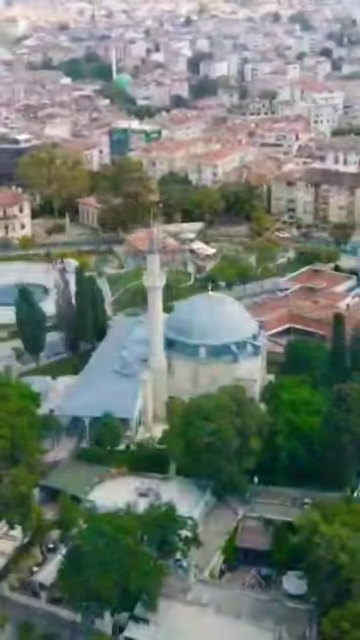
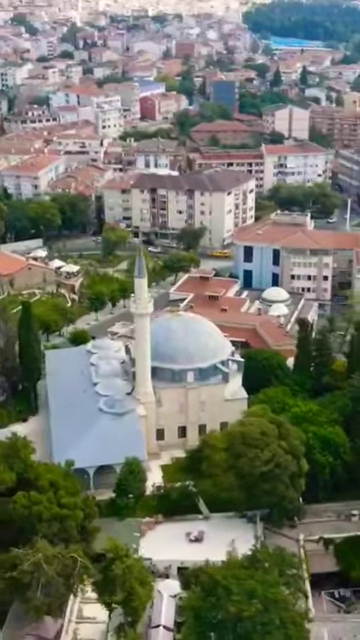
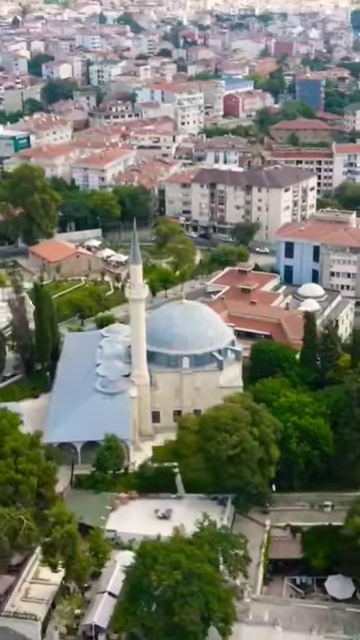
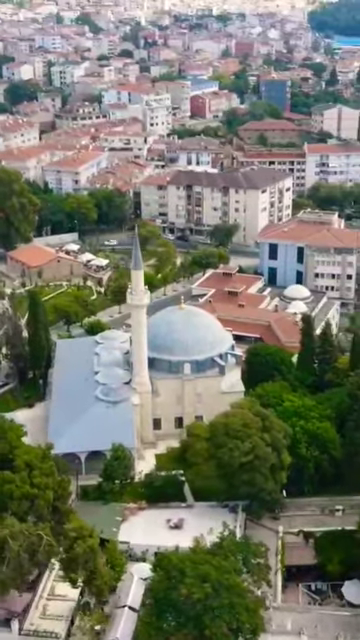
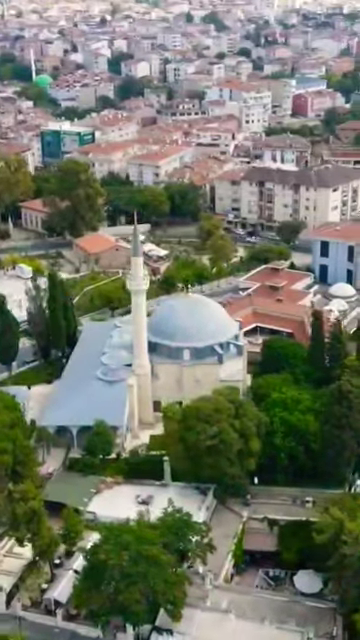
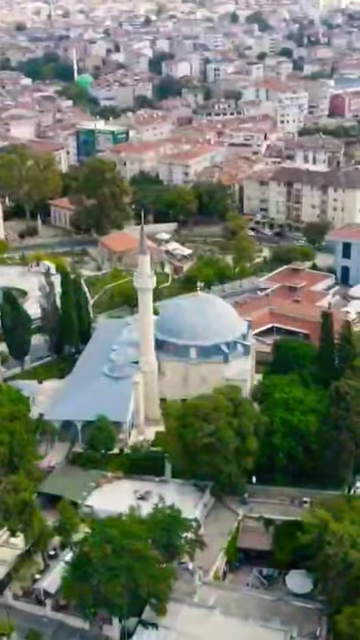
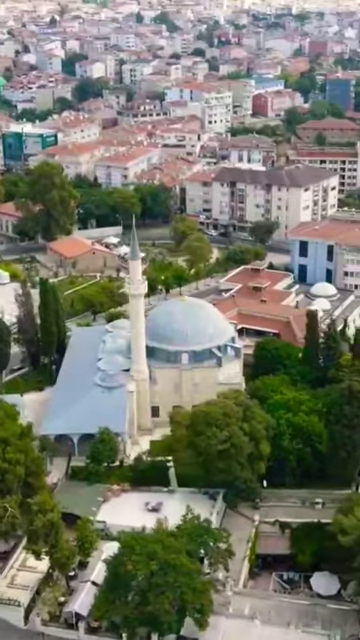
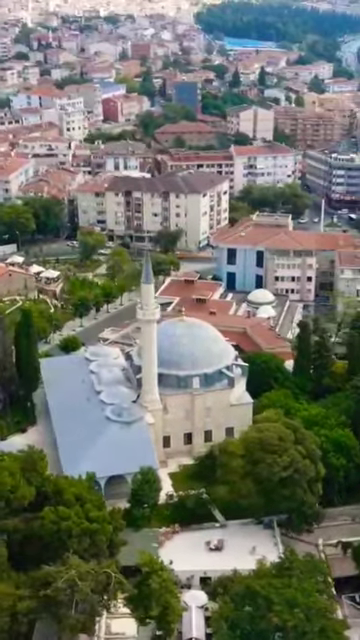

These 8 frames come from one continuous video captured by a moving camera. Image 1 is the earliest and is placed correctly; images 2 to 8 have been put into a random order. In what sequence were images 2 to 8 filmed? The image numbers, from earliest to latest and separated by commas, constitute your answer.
6, 5, 7, 3, 4, 2, 8
